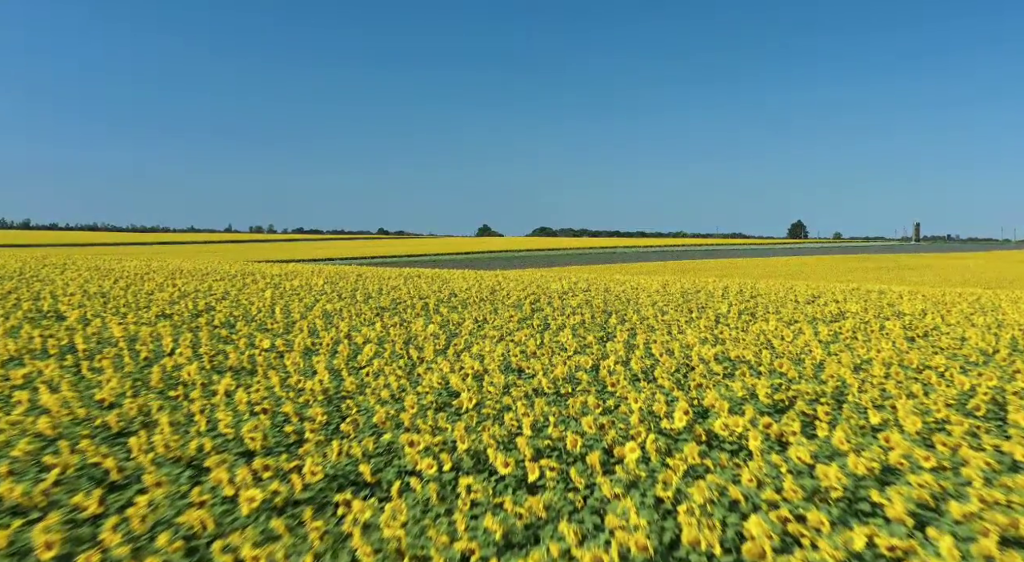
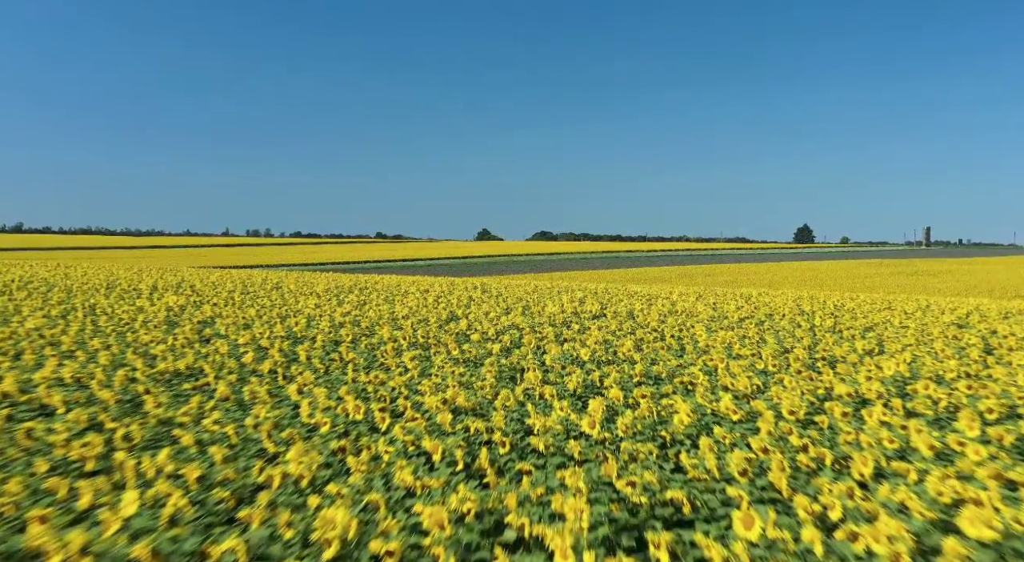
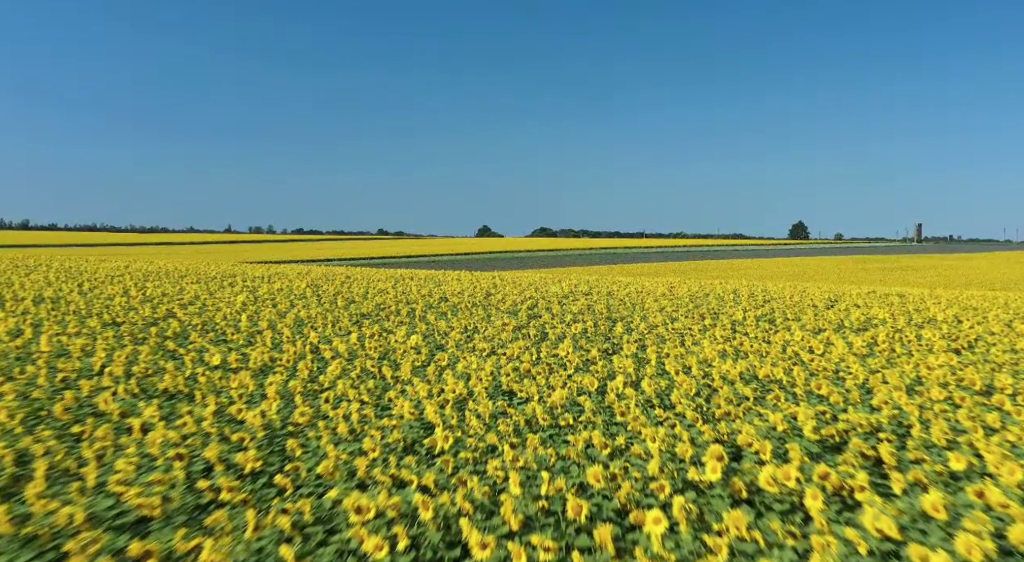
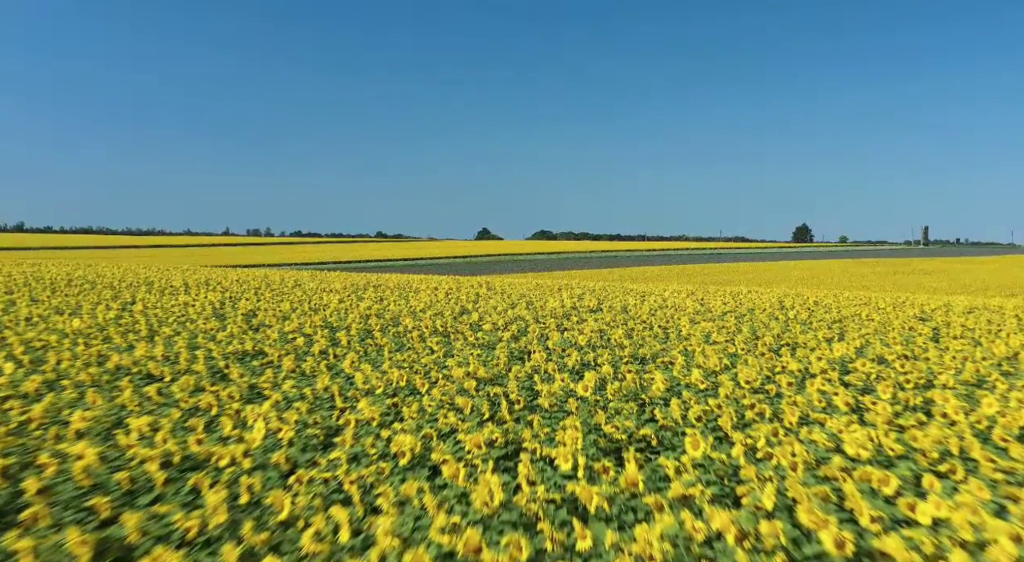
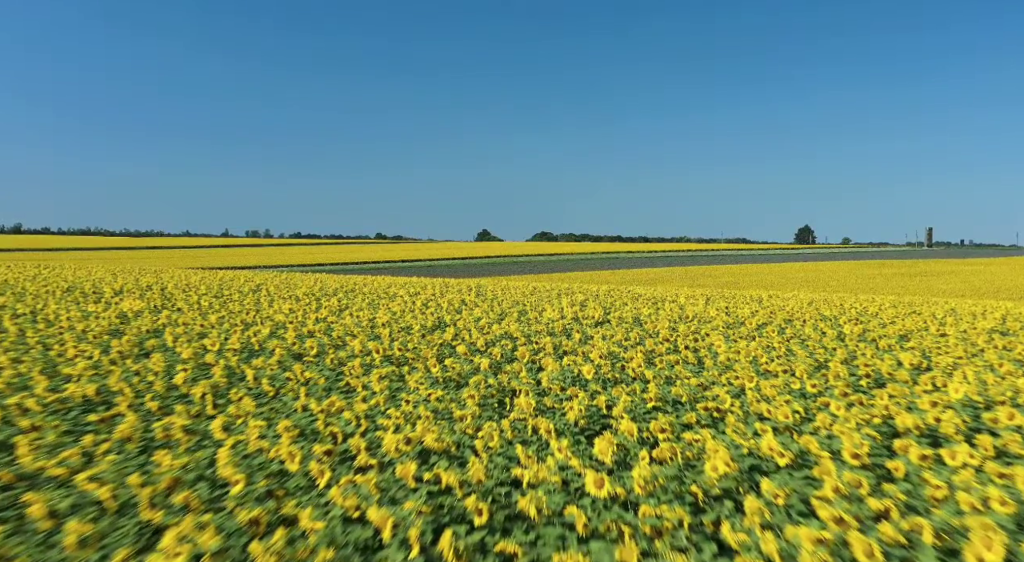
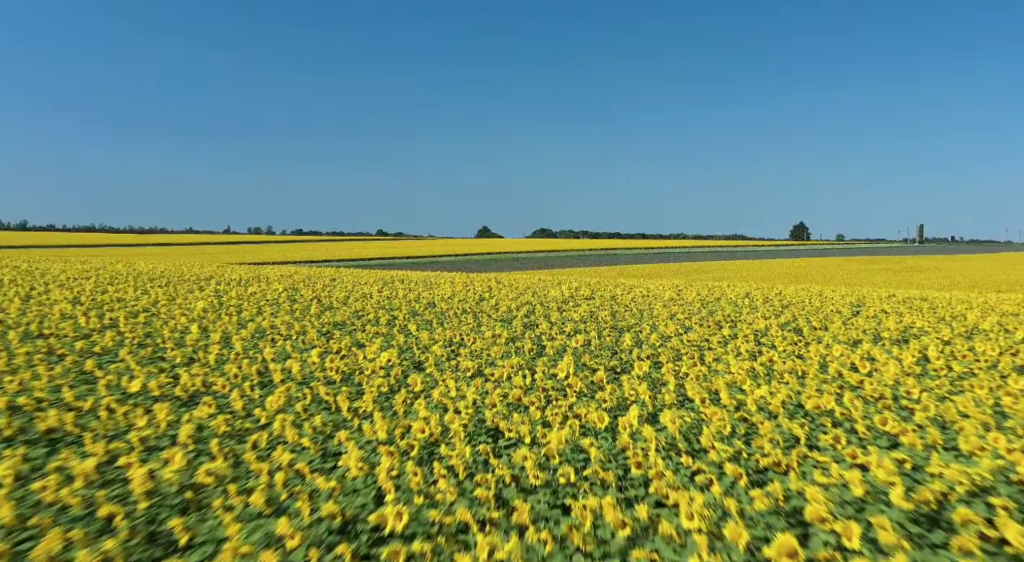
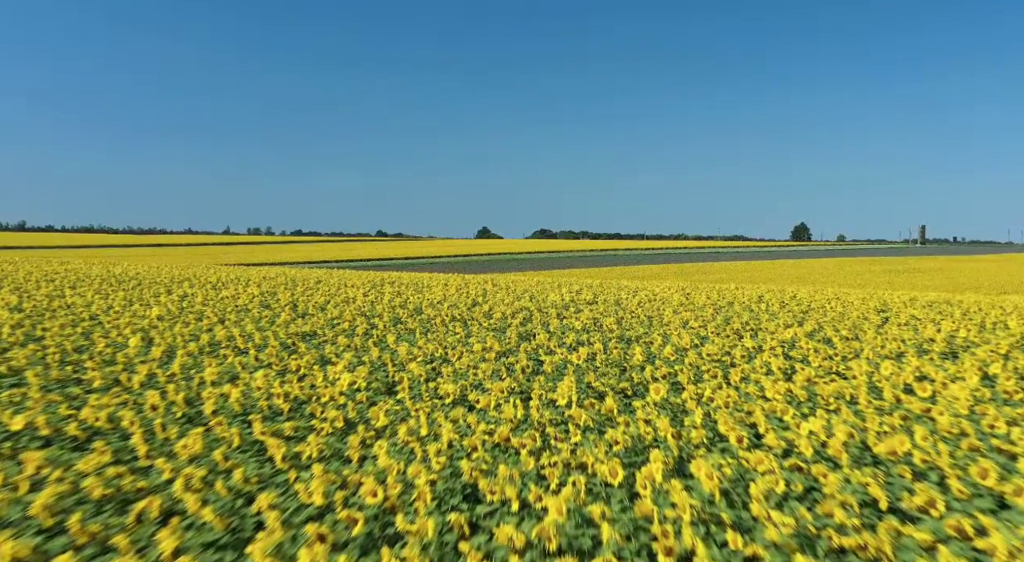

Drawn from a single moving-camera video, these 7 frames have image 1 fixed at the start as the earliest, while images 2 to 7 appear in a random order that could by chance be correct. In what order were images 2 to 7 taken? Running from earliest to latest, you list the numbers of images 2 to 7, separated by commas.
3, 6, 7, 4, 2, 5
